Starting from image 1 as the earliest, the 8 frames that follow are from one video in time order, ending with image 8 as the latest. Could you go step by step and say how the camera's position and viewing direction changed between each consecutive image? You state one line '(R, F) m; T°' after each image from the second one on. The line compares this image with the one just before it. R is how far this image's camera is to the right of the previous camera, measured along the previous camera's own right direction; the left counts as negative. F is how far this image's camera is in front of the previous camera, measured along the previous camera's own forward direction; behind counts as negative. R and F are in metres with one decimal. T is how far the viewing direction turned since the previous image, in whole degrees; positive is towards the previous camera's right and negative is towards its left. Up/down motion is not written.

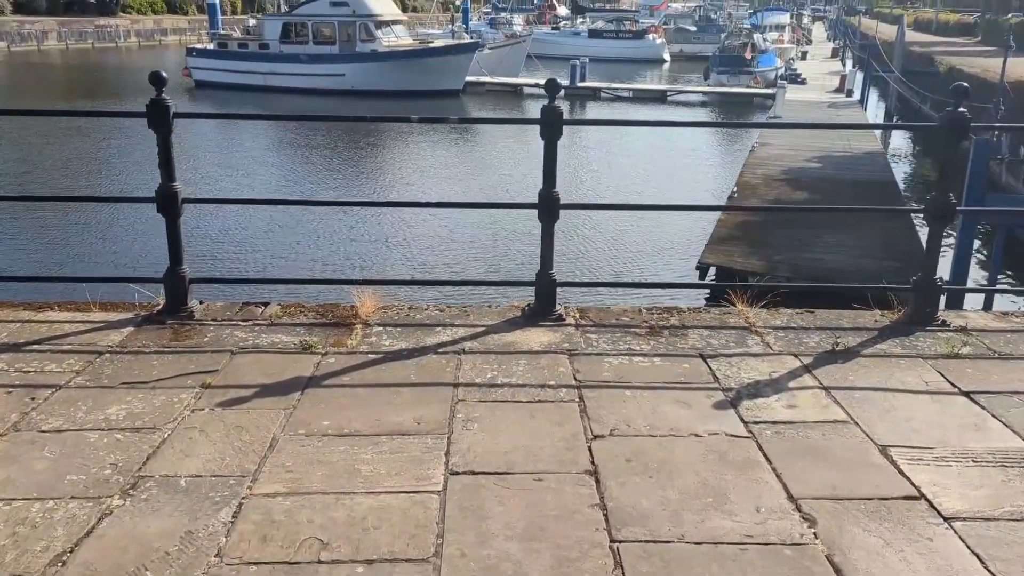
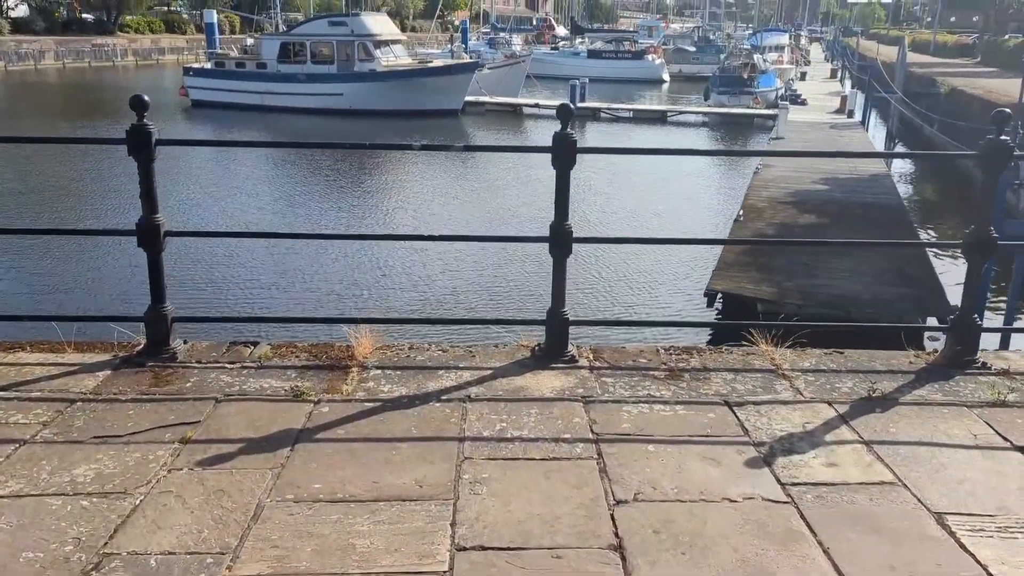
(0.0, +0.3) m; 0°
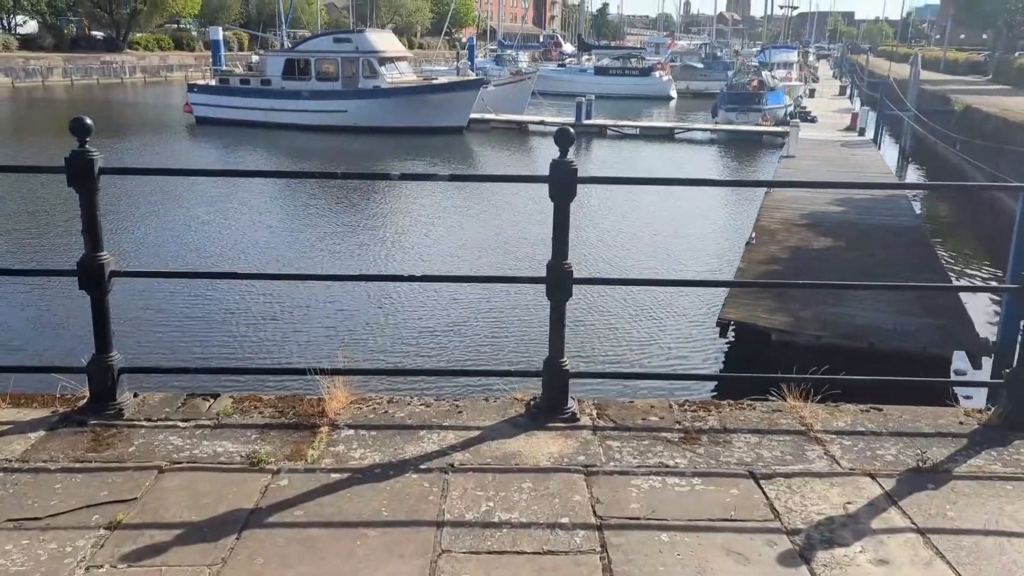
(+0.1, +0.4) m; 0°
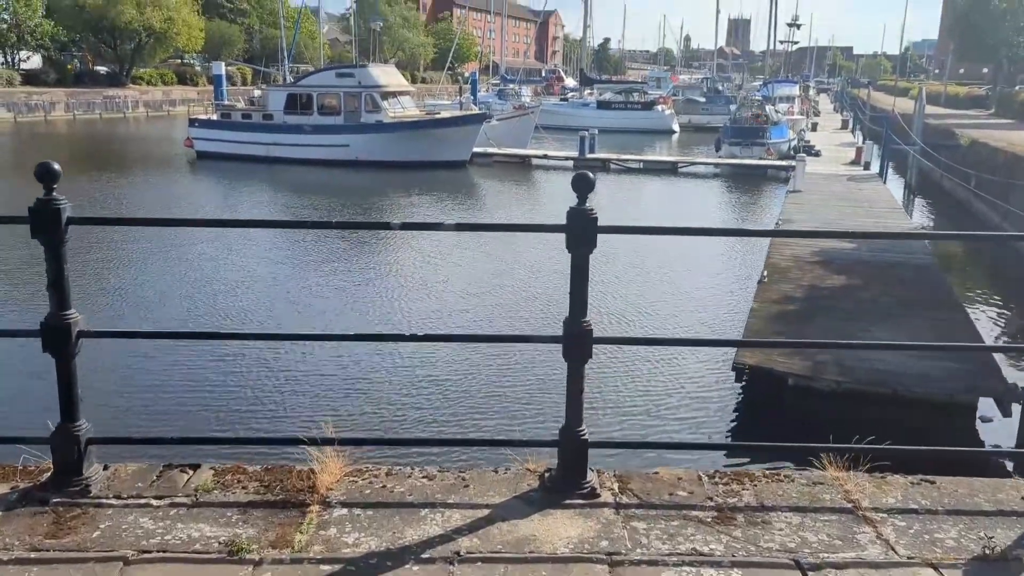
(0.0, +0.3) m; 0°
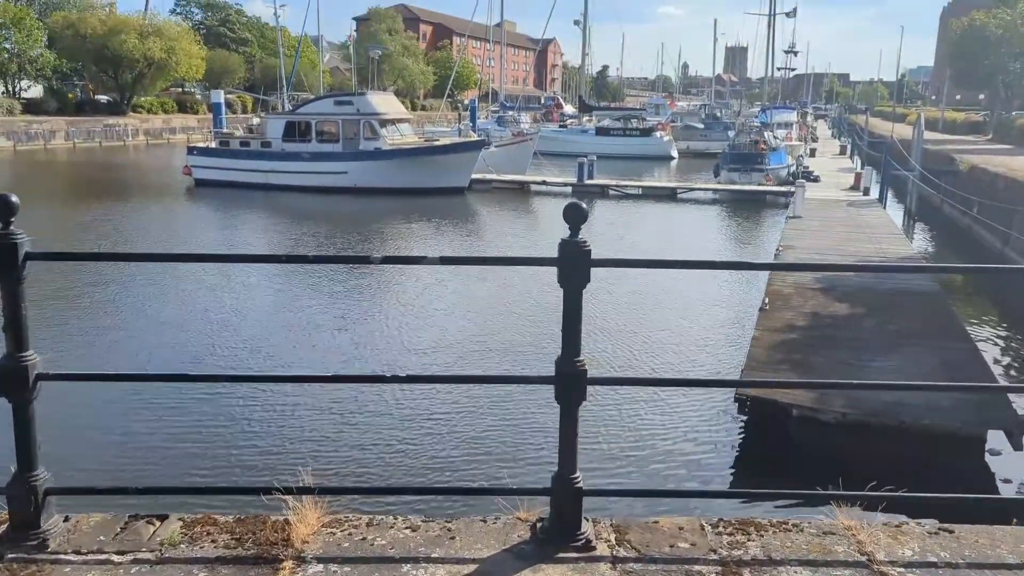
(0.0, +0.2) m; 0°
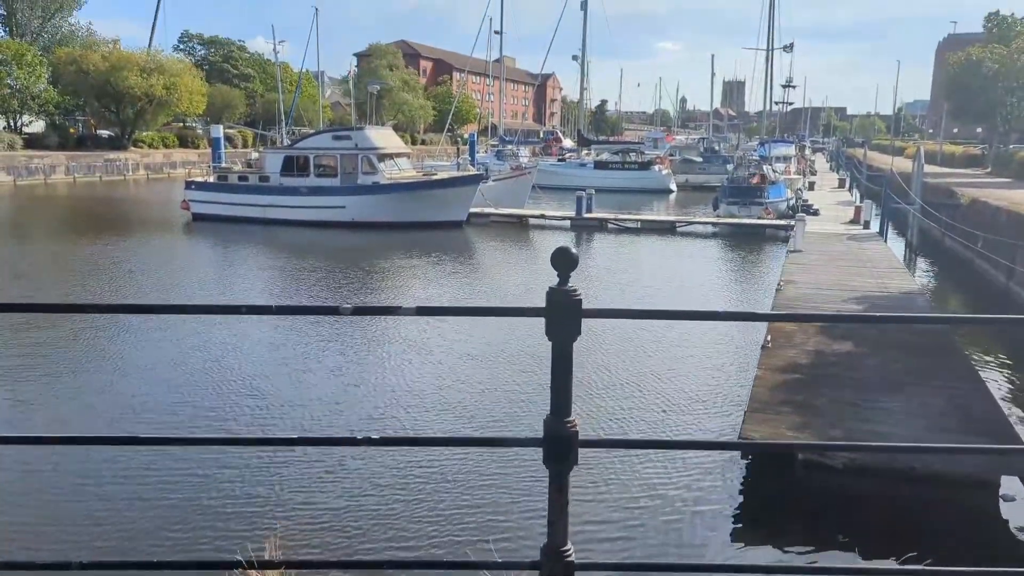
(0.0, +0.2) m; 0°
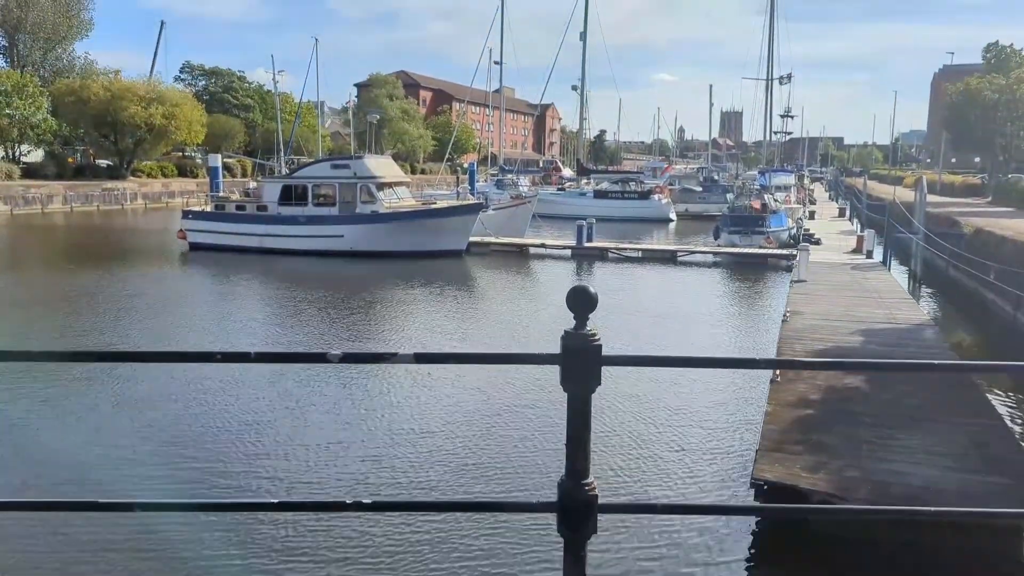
(0.0, +0.3) m; 0°
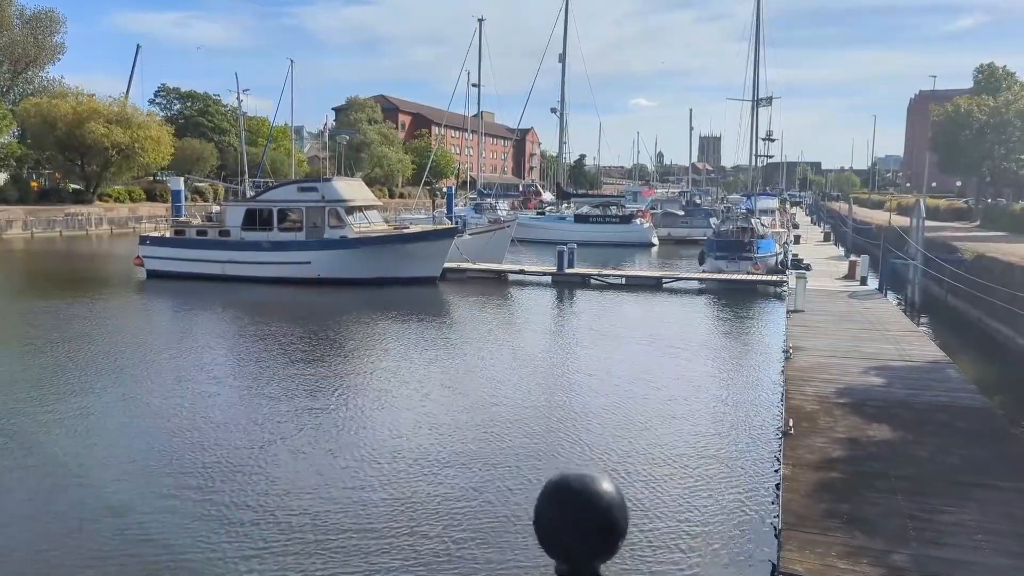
(+0.1, +1.3) m; +1°
